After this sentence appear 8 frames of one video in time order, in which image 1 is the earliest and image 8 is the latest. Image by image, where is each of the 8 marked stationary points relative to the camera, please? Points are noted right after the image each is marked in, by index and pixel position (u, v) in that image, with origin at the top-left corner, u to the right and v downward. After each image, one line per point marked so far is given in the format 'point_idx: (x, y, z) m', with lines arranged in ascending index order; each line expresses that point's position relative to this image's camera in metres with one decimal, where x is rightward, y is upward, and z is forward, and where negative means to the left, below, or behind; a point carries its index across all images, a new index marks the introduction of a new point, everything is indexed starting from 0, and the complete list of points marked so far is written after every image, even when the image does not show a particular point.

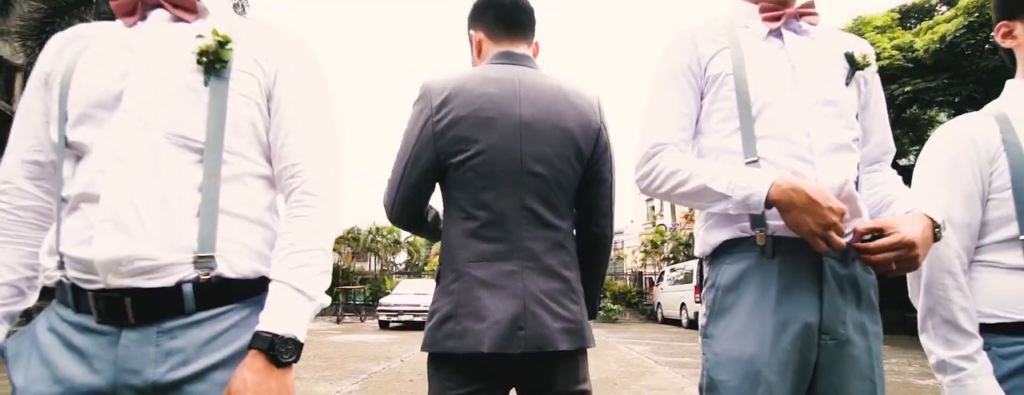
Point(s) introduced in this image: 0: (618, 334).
0: (+1.7, -2.2, +10.2) m
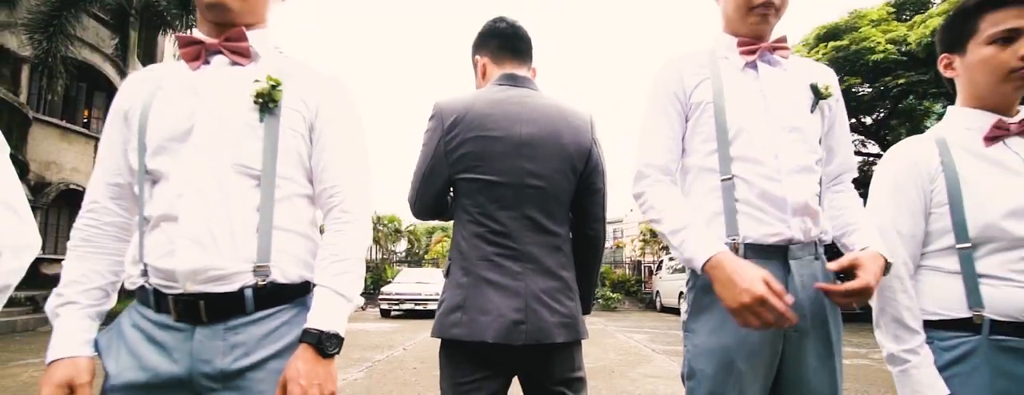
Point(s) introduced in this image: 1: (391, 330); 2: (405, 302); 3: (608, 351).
0: (+1.7, -2.0, +10.4) m
1: (-1.6, -1.7, +8.4) m
2: (-1.8, -1.8, +10.6) m
3: (+1.0, -1.5, +6.4) m
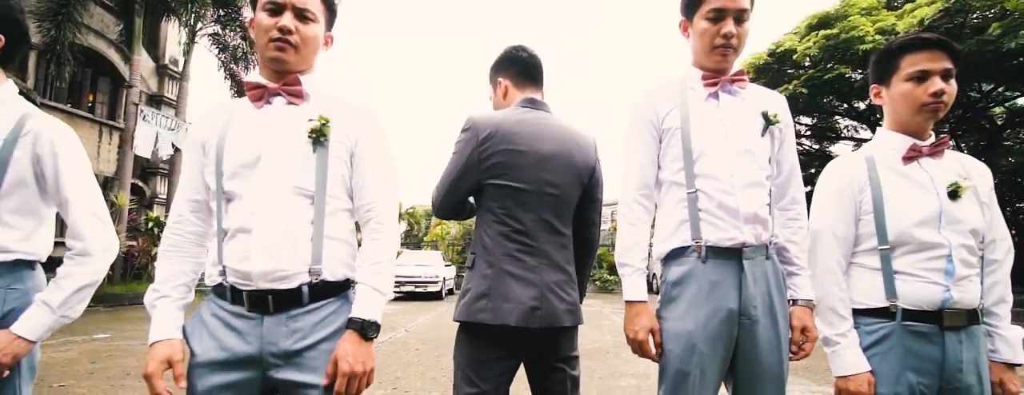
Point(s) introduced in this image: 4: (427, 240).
0: (+1.7, -1.8, +10.7) m
1: (-1.6, -1.6, +8.7) m
2: (-1.8, -1.5, +10.9) m
3: (+1.0, -1.4, +6.7) m
4: (-2.7, -1.3, +20.0) m
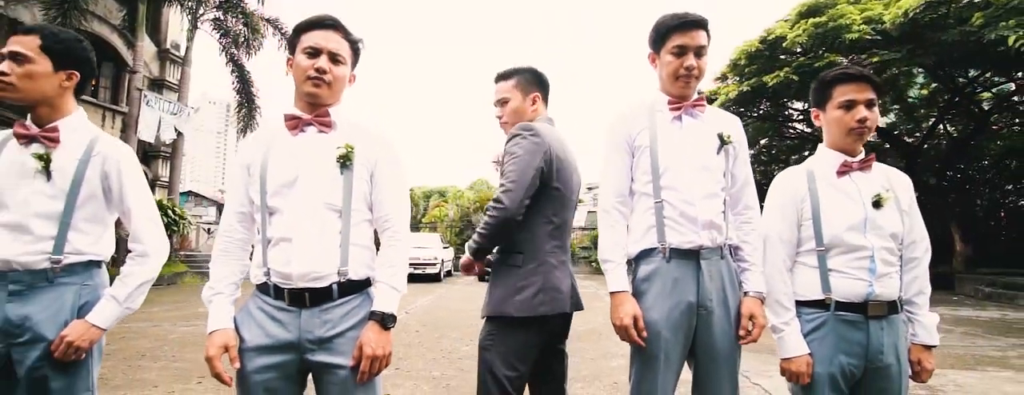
0: (+1.6, -1.5, +11.0) m
1: (-1.7, -1.3, +9.0) m
2: (-1.9, -1.2, +11.2) m
3: (+0.9, -1.3, +7.0) m
4: (-2.8, -0.7, +20.3) m
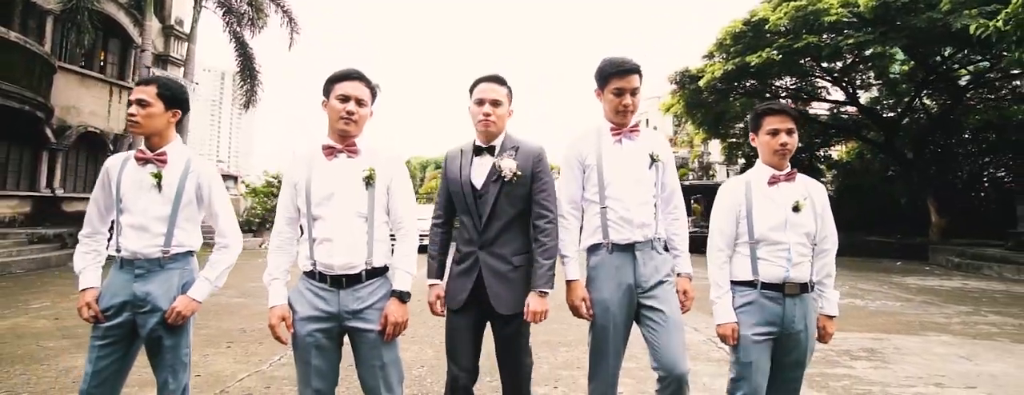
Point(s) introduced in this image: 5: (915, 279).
0: (+1.6, -1.0, +11.6) m
1: (-1.7, -1.0, +9.6) m
2: (-2.0, -0.7, +11.8) m
3: (+0.9, -1.0, +7.6) m
4: (-2.9, +0.2, +20.8) m
5: (+6.6, -1.3, +10.5) m
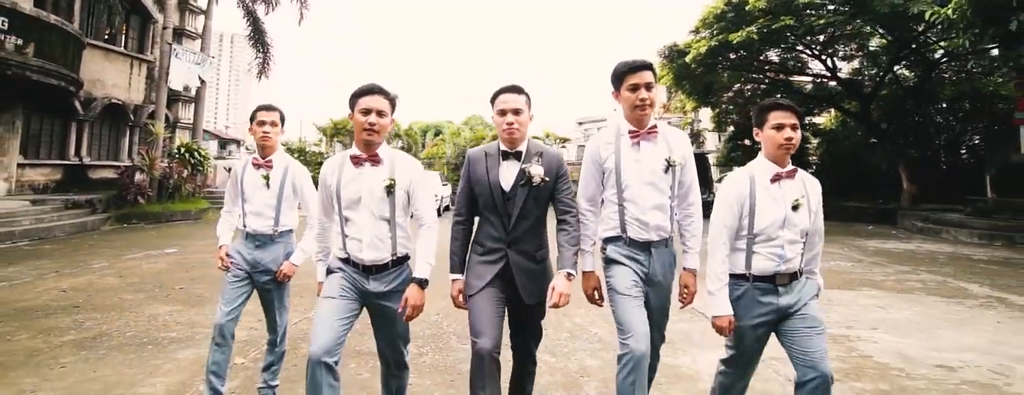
0: (+1.5, -0.4, +12.6) m
1: (-1.8, -0.5, +10.5) m
2: (-2.0, -0.1, +12.7) m
3: (+0.8, -0.6, +8.5) m
4: (-3.0, +1.4, +21.7) m
5: (+6.6, -0.8, +11.5) m
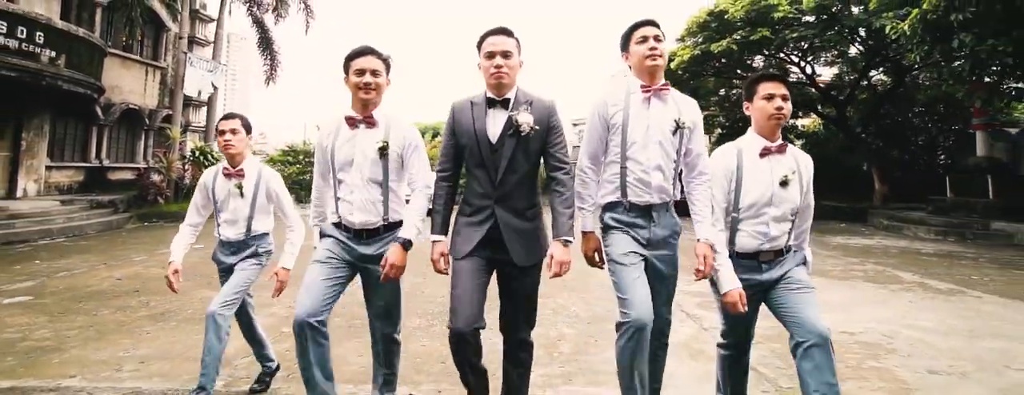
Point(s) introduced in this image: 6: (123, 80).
0: (+1.4, -0.4, +13.6) m
1: (-1.9, -0.5, +11.5) m
2: (-2.1, -0.1, +13.7) m
3: (+0.8, -0.6, +9.5) m
4: (-3.1, +1.4, +22.6) m
5: (+6.5, -0.8, +12.5) m
6: (-9.7, +2.9, +15.7) m
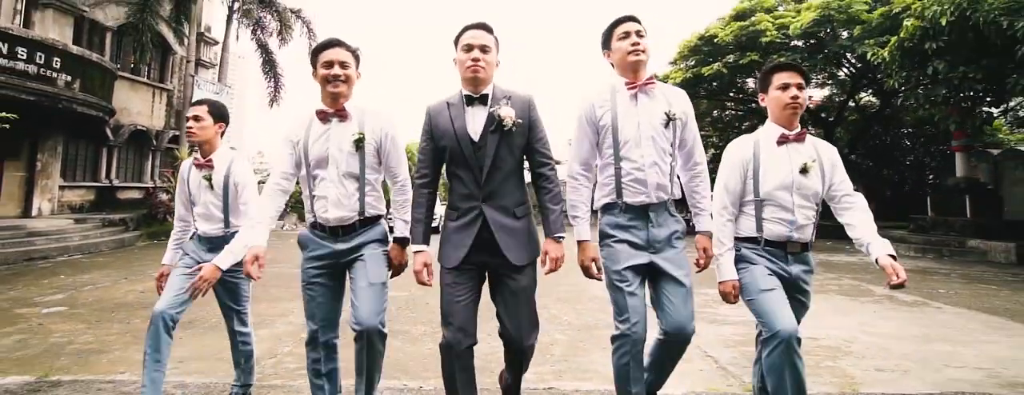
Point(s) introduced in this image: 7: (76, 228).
0: (+1.4, -0.8, +14.1) m
1: (-1.9, -0.8, +12.0) m
2: (-2.2, -0.5, +14.2) m
3: (+0.7, -0.9, +10.0) m
4: (-3.2, +0.7, +23.2) m
5: (+6.5, -1.2, +13.0) m
6: (-9.7, +2.5, +16.3) m
7: (-8.6, -0.6, +12.5) m
